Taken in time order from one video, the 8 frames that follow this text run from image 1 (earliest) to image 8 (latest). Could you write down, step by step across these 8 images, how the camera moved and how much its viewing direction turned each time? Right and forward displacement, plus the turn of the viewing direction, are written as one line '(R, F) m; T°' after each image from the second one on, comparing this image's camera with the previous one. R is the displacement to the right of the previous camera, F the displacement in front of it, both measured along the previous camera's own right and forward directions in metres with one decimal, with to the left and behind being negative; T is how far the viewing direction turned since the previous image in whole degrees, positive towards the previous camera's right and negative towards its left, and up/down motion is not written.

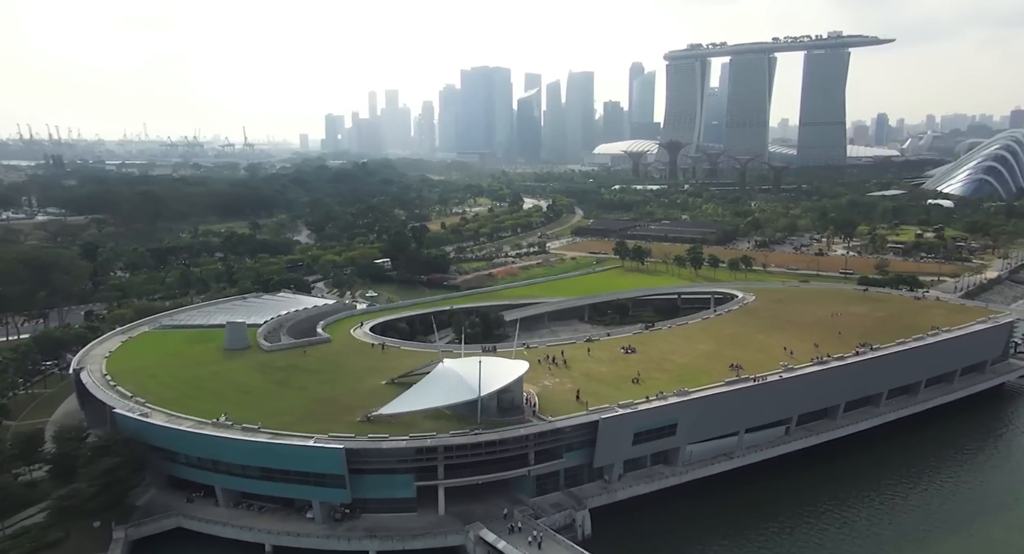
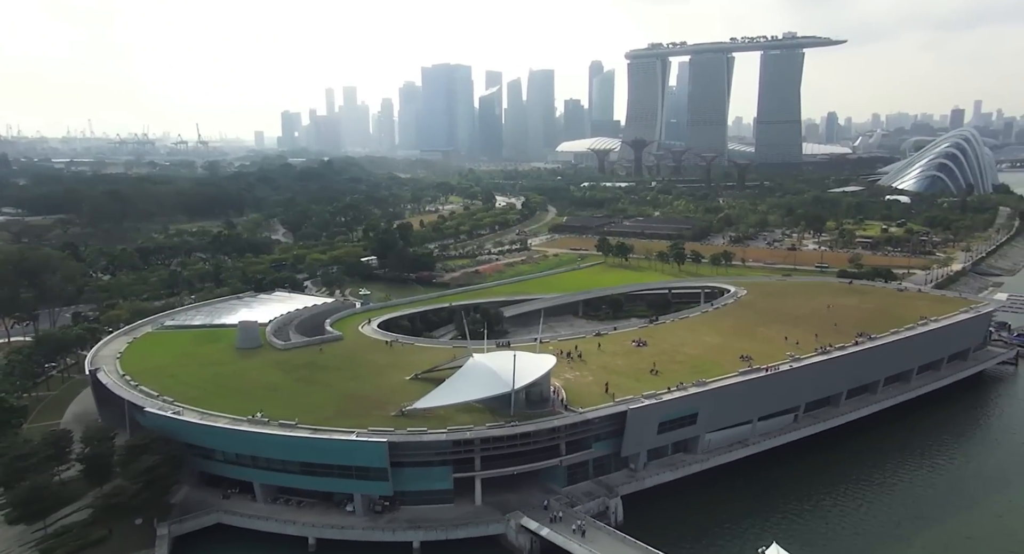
(-2.1, -0.5) m; +3°
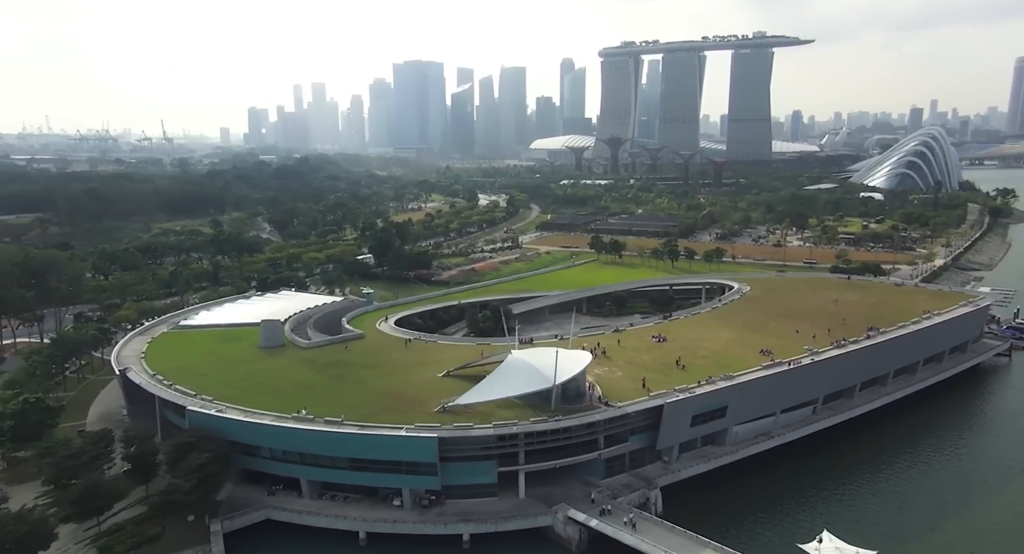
(-2.1, -0.4) m; +2°
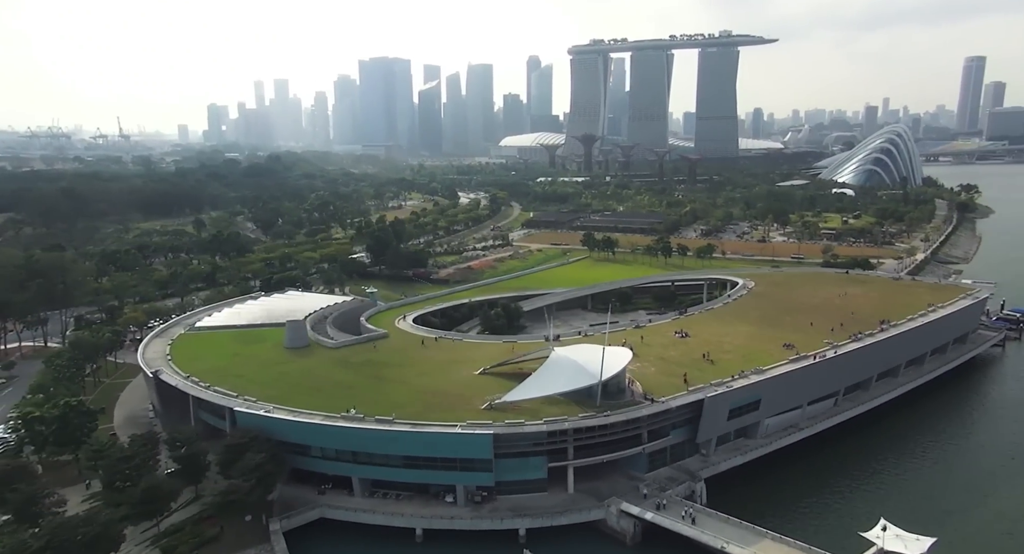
(-2.4, -0.2) m; +2°
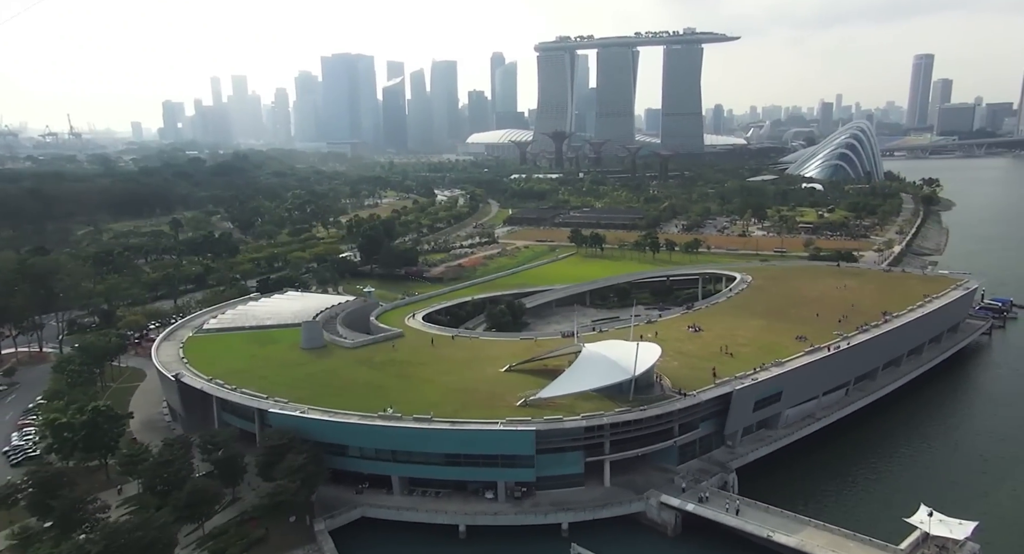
(-2.0, -0.1) m; +2°
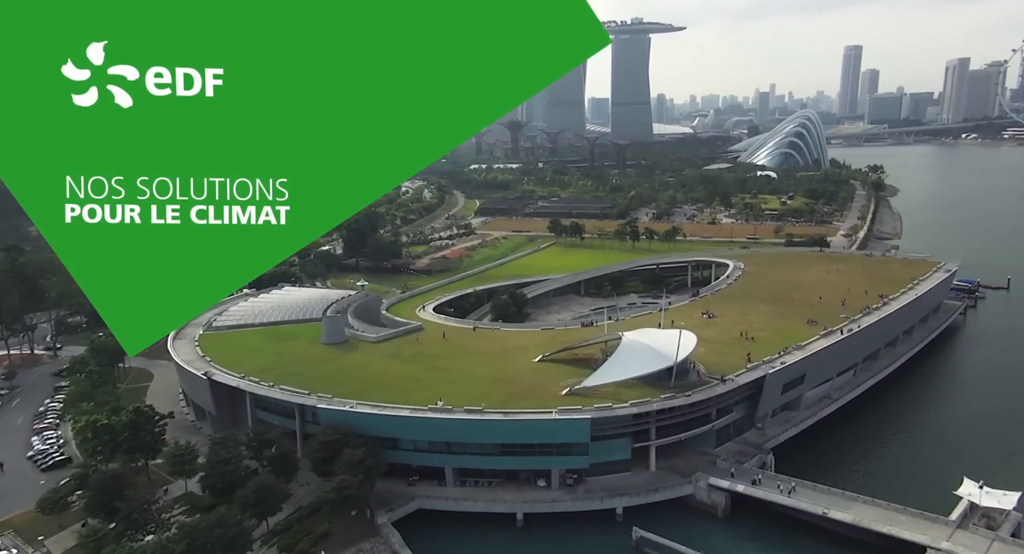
(-2.9, -0.2) m; +3°
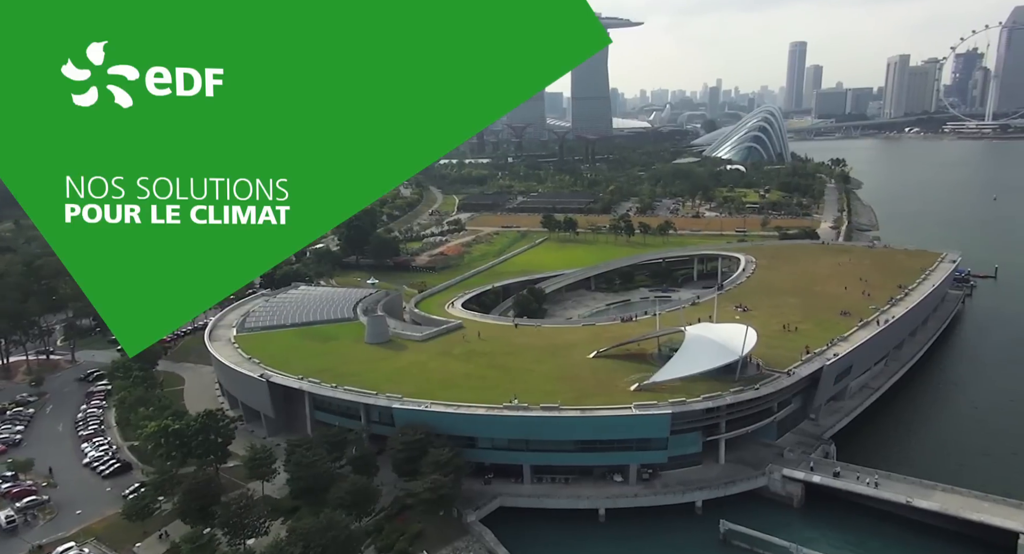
(-3.5, 0.0) m; +3°
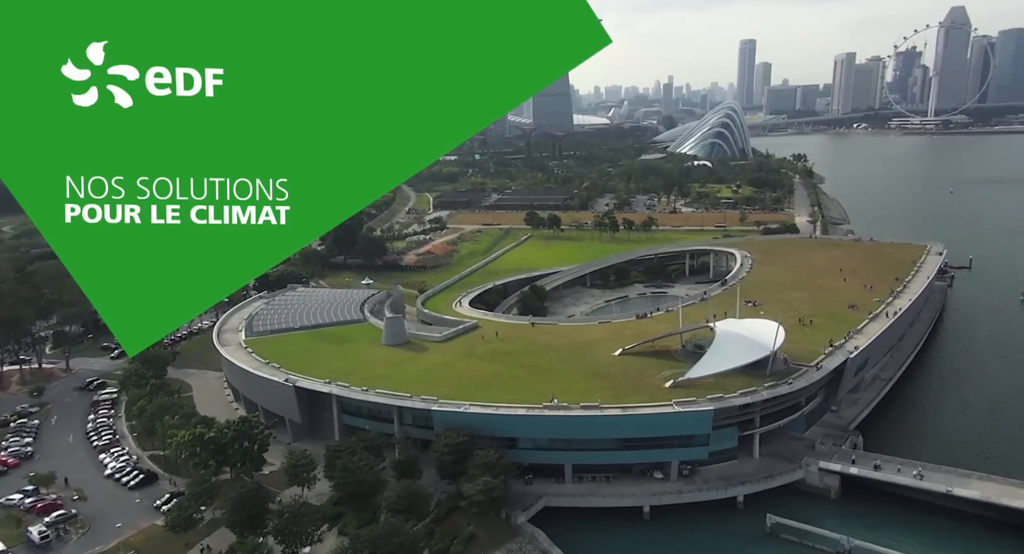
(-2.3, +0.2) m; +3°
